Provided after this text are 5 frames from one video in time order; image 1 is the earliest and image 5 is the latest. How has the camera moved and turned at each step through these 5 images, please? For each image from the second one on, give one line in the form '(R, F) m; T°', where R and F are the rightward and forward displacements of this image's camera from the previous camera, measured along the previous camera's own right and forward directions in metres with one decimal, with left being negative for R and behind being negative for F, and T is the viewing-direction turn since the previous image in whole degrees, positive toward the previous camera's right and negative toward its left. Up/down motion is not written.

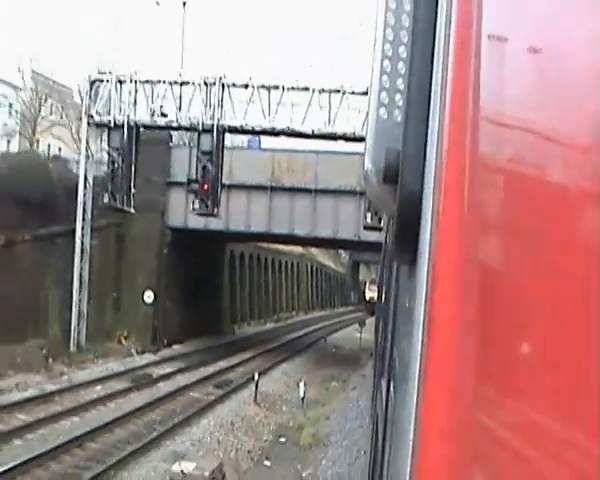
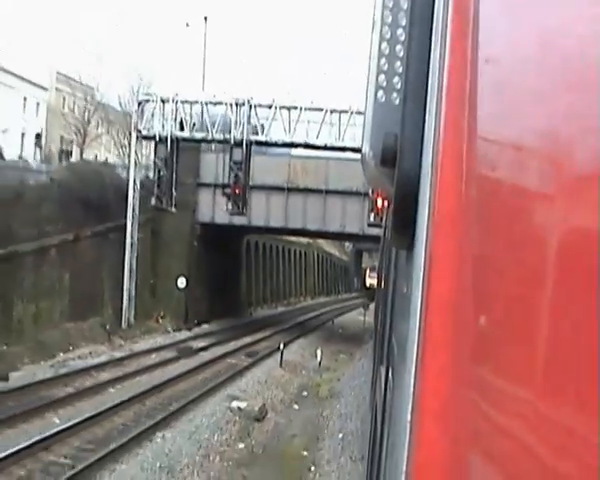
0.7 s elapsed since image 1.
(+1.2, -1.0) m; -8°
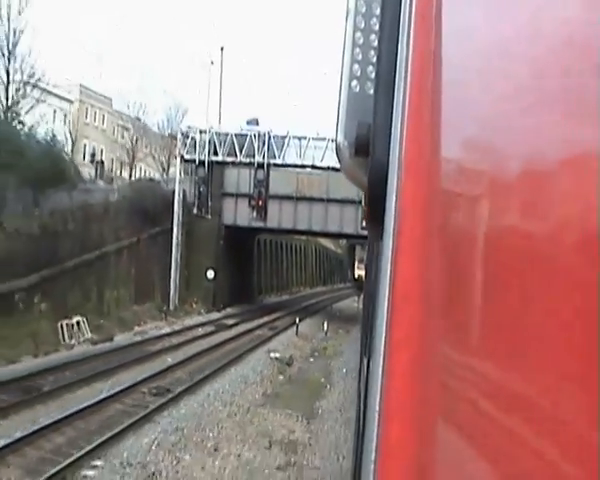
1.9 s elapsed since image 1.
(-0.1, -2.0) m; 0°
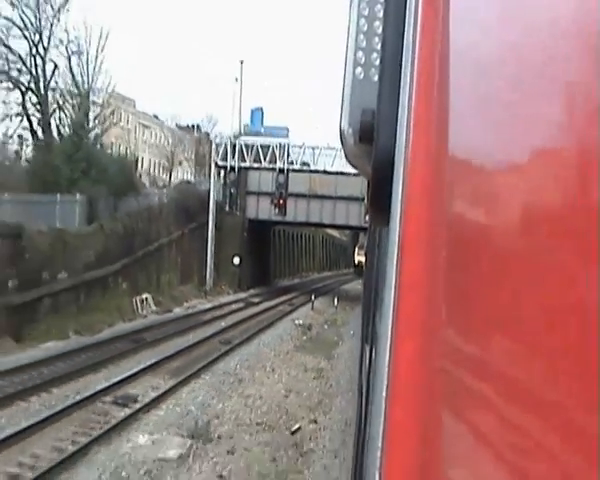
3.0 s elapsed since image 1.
(-0.1, -1.9) m; 0°
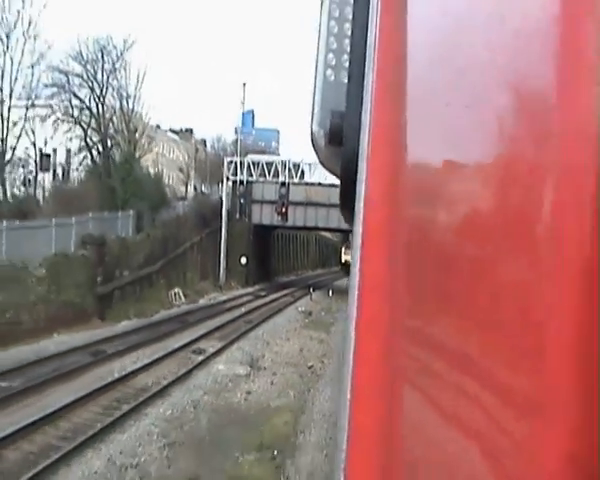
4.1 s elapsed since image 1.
(-0.1, -1.8) m; 0°
